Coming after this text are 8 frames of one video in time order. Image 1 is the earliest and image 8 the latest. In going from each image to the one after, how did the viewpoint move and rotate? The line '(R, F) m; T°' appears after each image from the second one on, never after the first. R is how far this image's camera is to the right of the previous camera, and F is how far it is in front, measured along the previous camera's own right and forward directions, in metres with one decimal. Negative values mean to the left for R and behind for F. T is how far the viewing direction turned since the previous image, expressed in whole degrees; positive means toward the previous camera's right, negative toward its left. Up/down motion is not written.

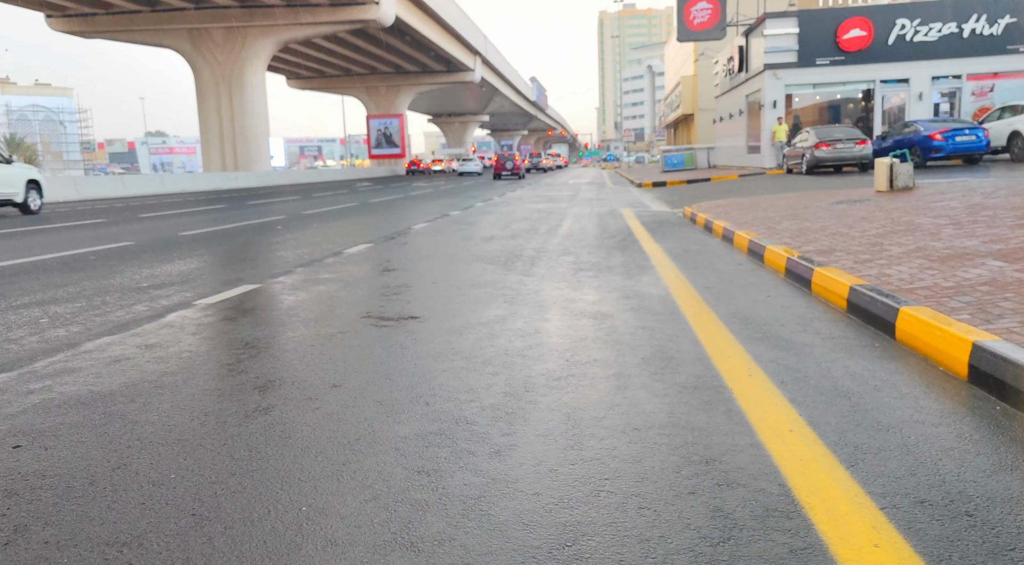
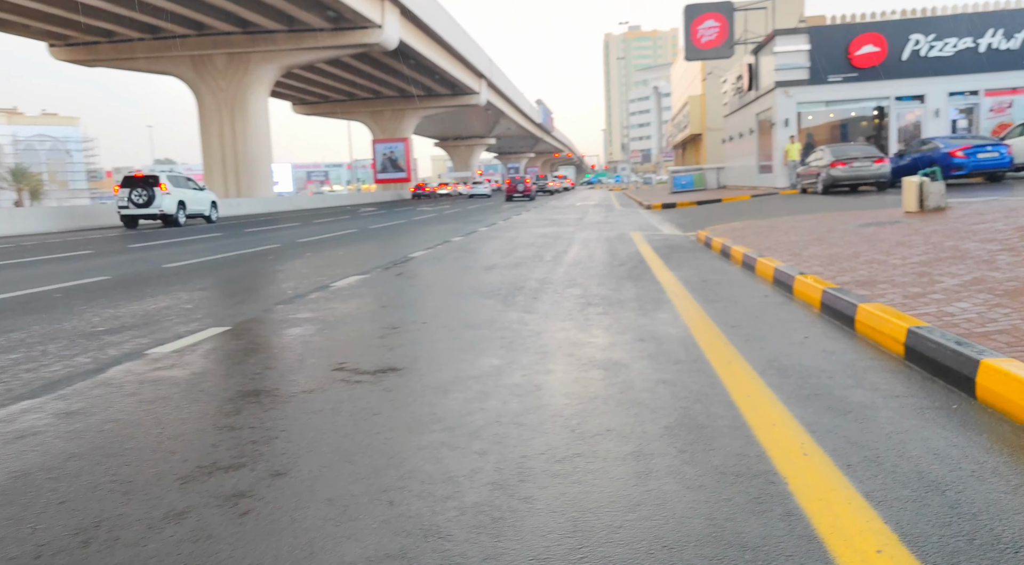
(+0.1, +0.9) m; -1°
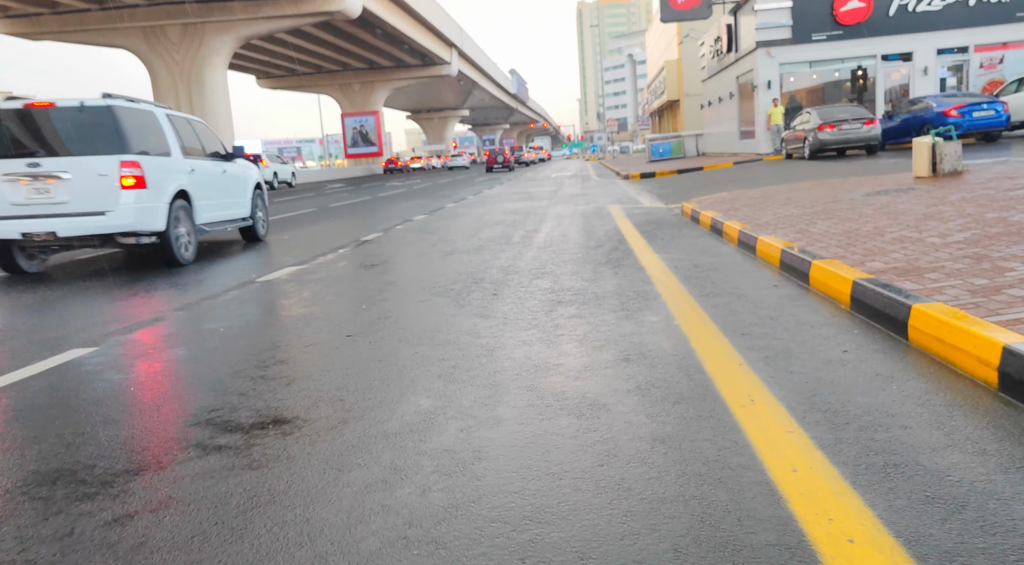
(+0.2, +1.5) m; +1°
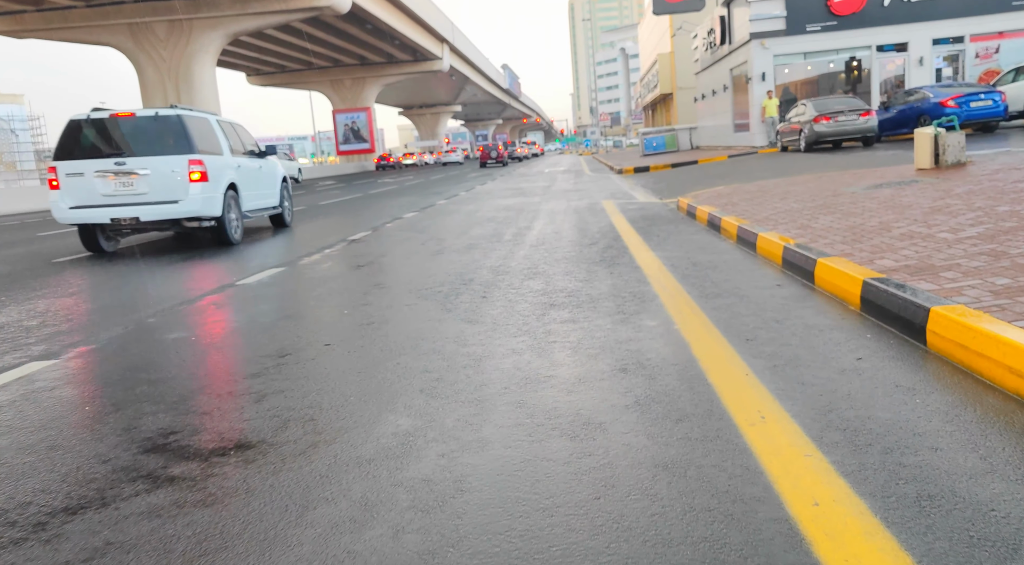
(0.0, +0.3) m; 0°
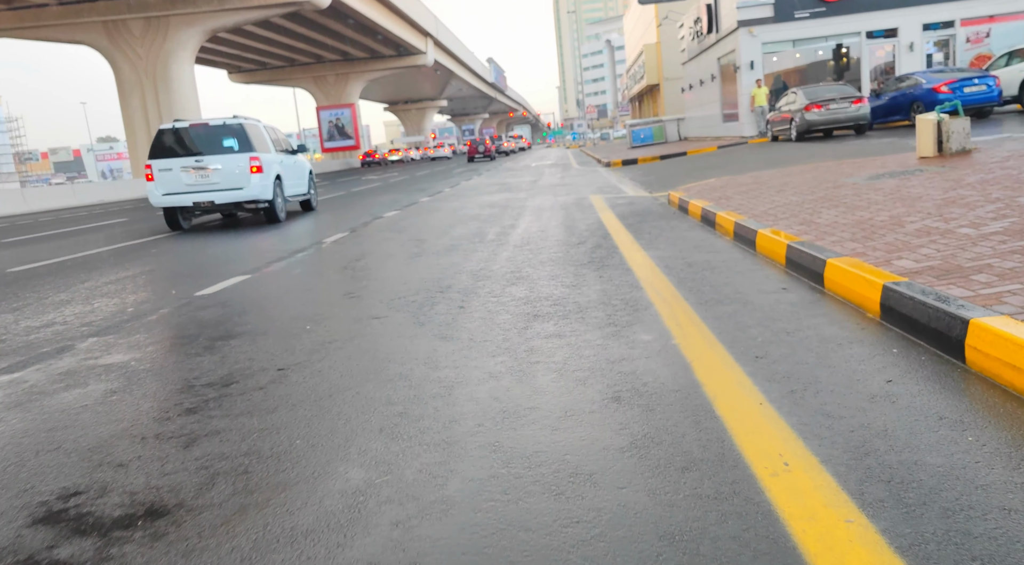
(+0.1, +0.6) m; +1°
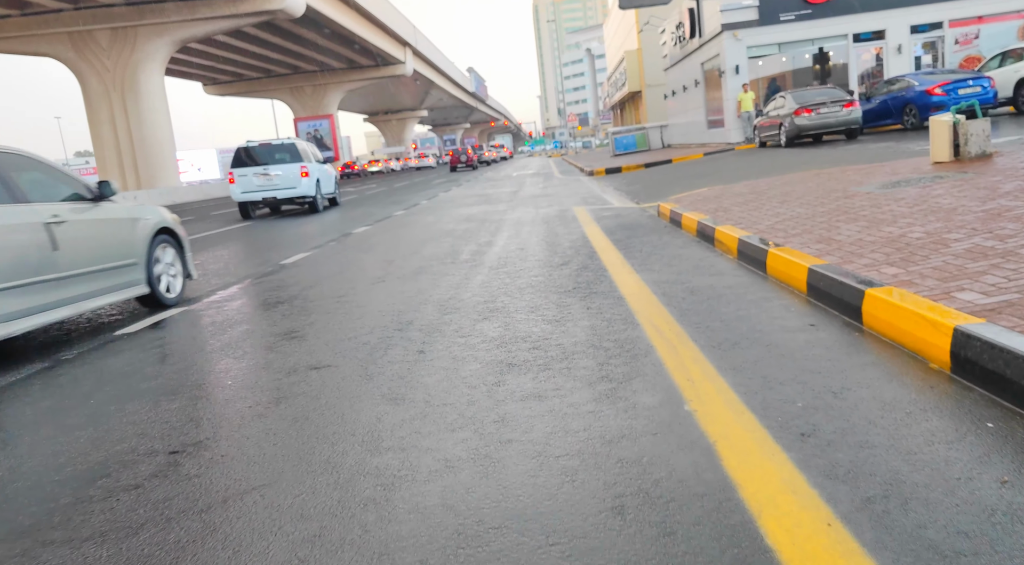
(+0.1, +1.1) m; +1°
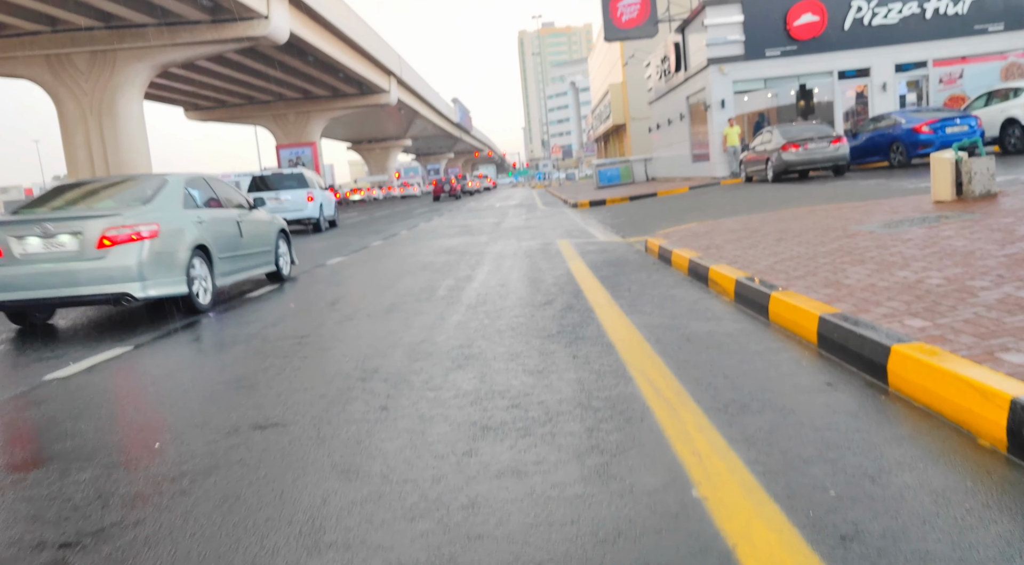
(0.0, +0.6) m; +1°
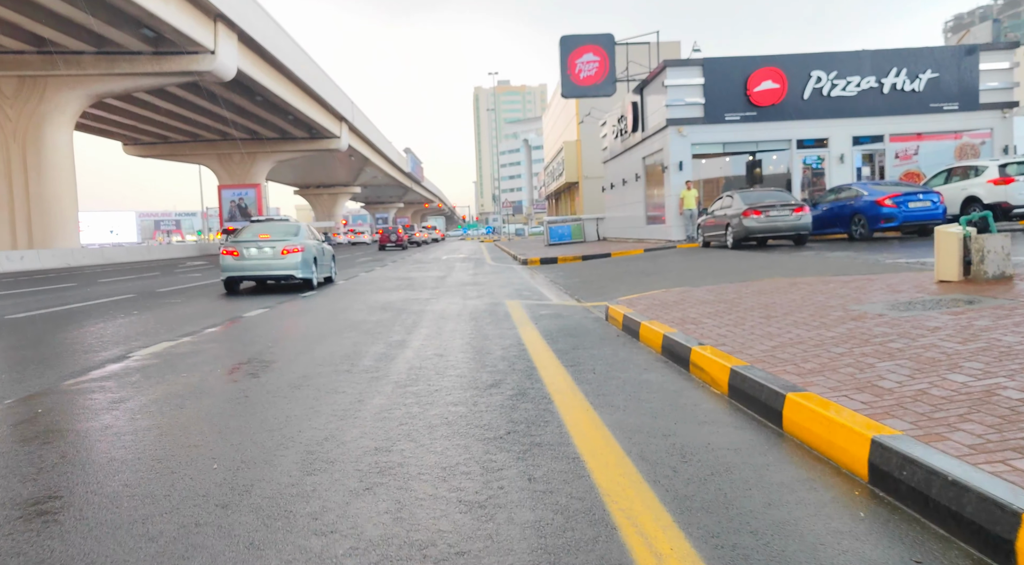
(0.0, +1.5) m; +4°
